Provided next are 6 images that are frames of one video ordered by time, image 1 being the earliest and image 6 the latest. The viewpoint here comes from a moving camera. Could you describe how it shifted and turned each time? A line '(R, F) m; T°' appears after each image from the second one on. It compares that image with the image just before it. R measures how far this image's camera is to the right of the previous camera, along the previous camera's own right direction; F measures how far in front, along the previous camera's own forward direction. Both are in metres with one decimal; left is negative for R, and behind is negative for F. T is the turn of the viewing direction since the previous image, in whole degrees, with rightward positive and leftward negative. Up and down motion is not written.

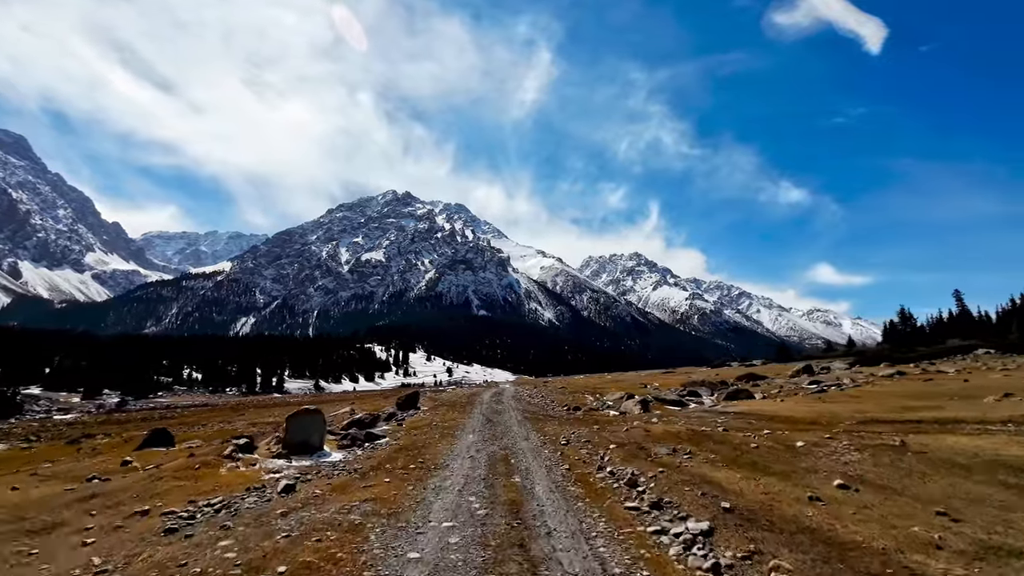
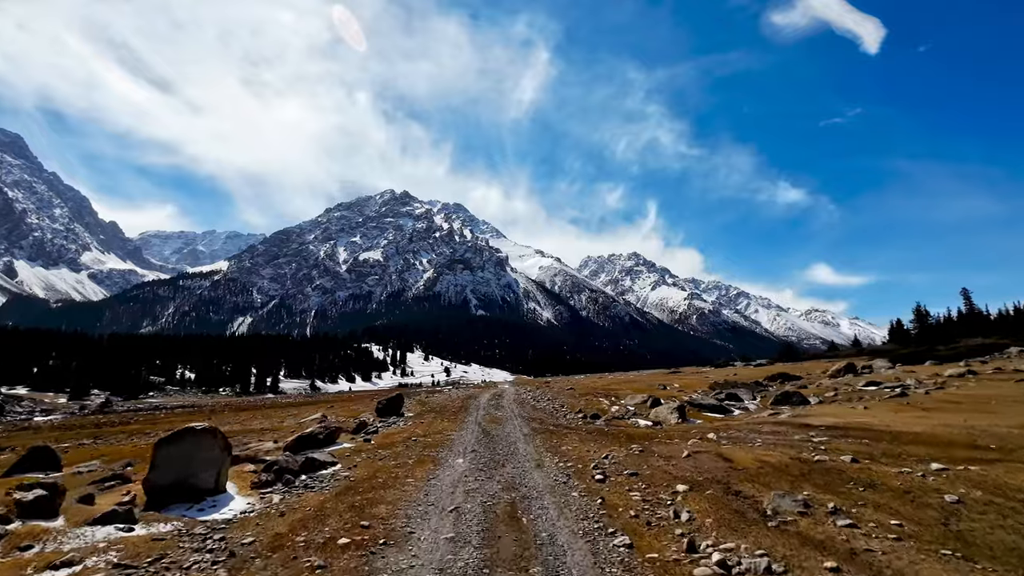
(-0.1, +4.0) m; 0°
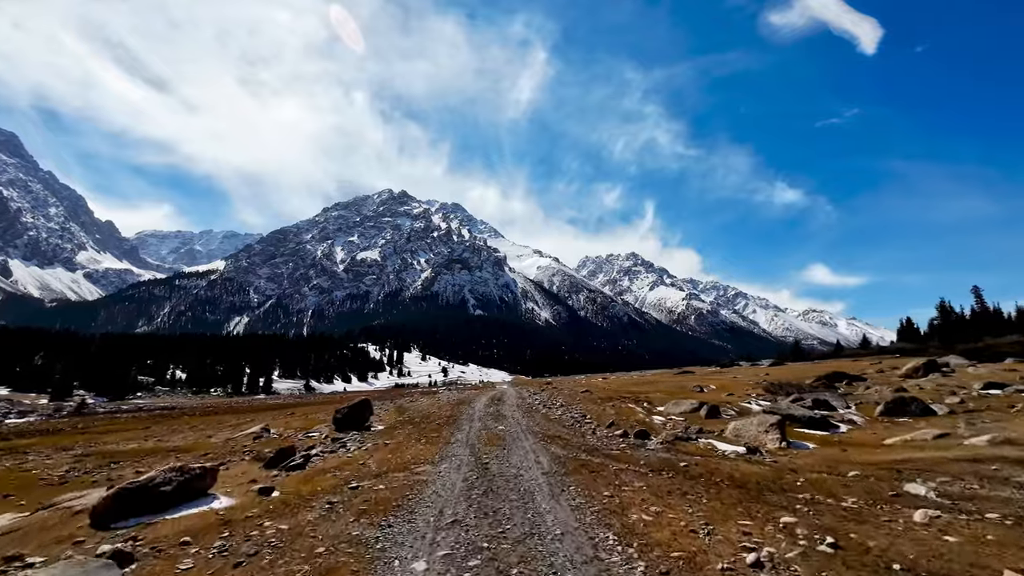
(-0.2, +5.4) m; 0°
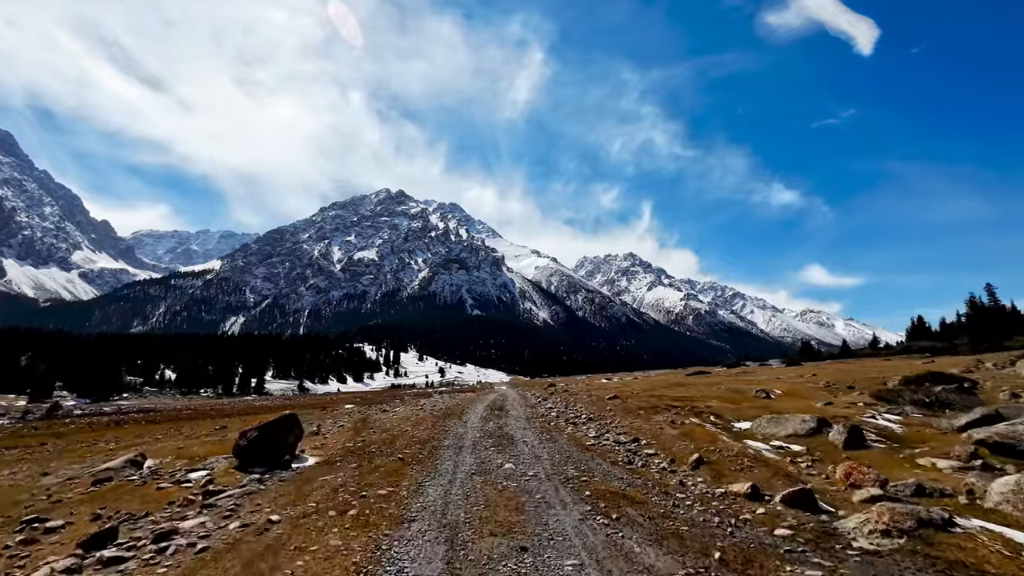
(-0.3, +5.9) m; 0°
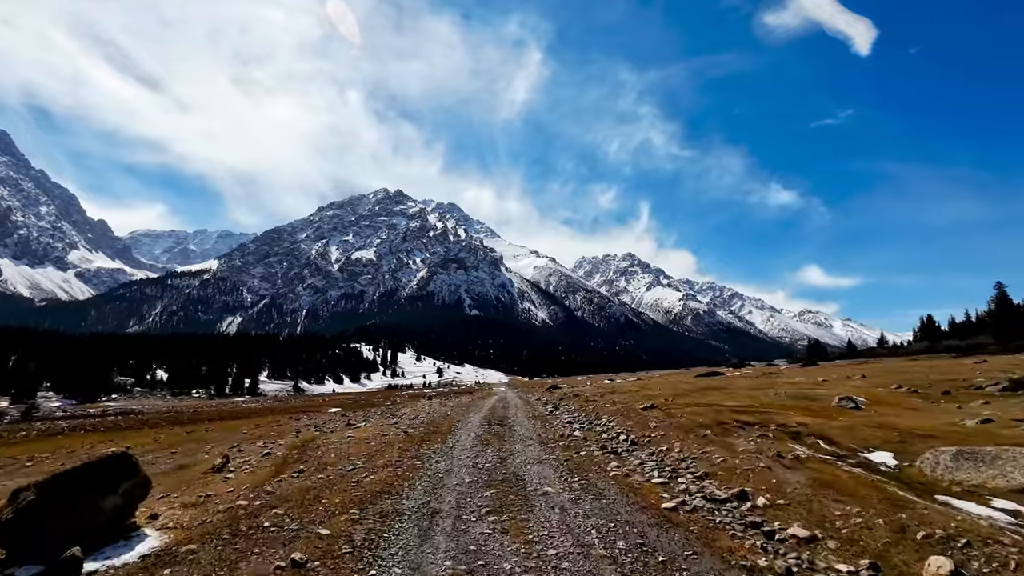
(-0.2, +4.5) m; 0°
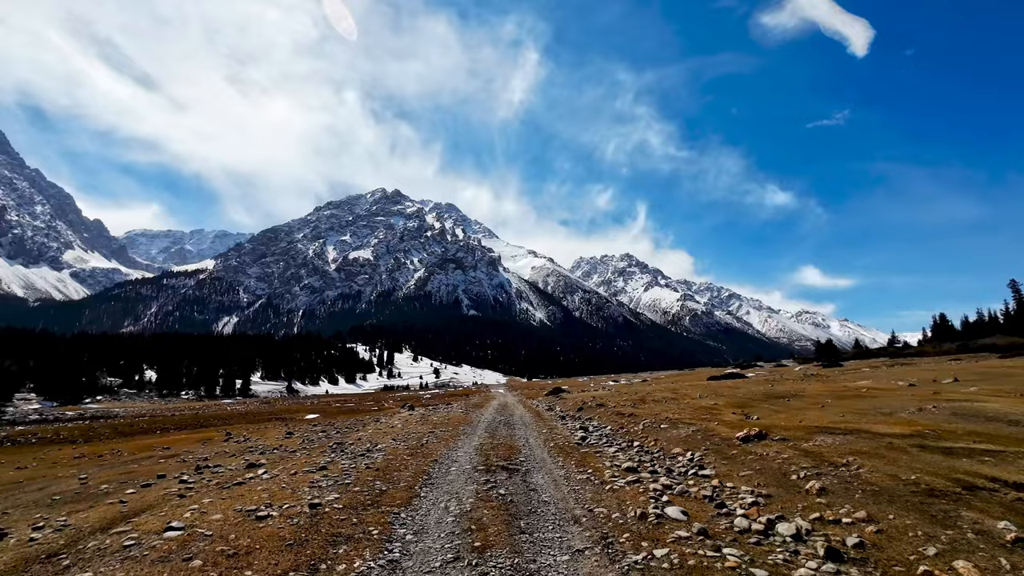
(-0.3, +5.8) m; 0°
